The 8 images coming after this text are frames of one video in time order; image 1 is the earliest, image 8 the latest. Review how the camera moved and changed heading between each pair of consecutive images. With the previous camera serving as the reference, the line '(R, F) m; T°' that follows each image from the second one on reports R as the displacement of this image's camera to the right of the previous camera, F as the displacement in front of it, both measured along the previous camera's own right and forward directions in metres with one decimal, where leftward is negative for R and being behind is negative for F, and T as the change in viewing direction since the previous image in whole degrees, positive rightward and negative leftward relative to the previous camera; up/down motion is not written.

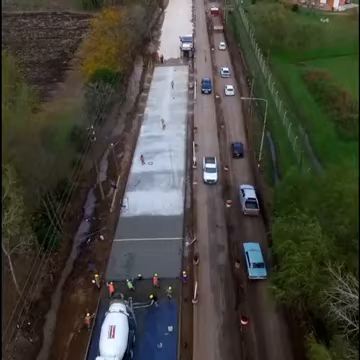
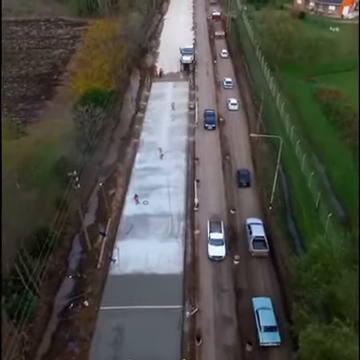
(0.0, +2.0) m; 0°
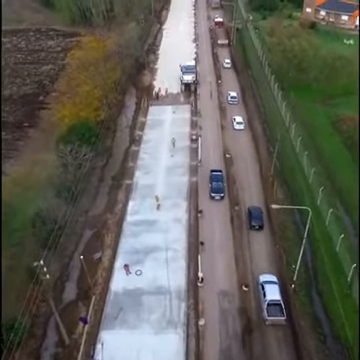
(0.0, +2.5) m; 0°
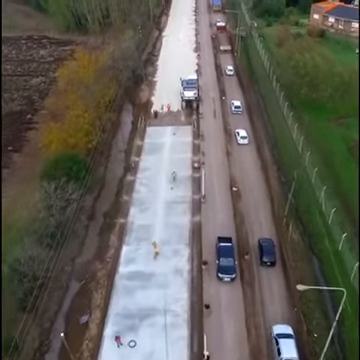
(0.0, +1.8) m; 0°
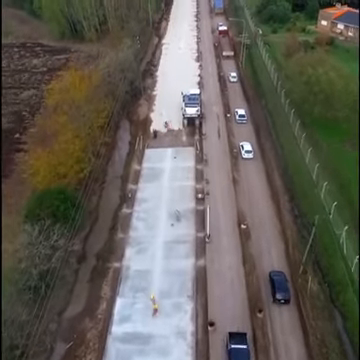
(0.0, +1.6) m; 0°
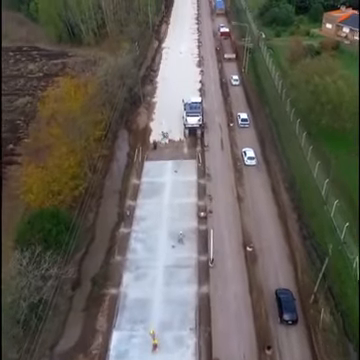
(0.0, +0.8) m; 0°
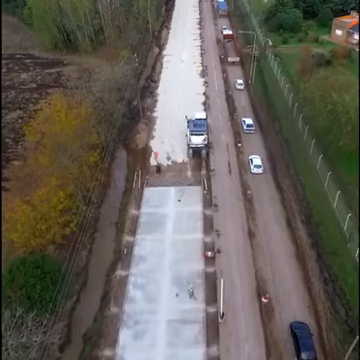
(-0.1, +1.5) m; 0°
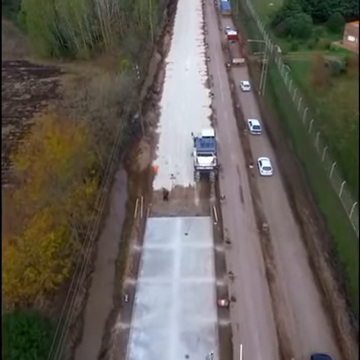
(-0.1, +1.5) m; 0°
